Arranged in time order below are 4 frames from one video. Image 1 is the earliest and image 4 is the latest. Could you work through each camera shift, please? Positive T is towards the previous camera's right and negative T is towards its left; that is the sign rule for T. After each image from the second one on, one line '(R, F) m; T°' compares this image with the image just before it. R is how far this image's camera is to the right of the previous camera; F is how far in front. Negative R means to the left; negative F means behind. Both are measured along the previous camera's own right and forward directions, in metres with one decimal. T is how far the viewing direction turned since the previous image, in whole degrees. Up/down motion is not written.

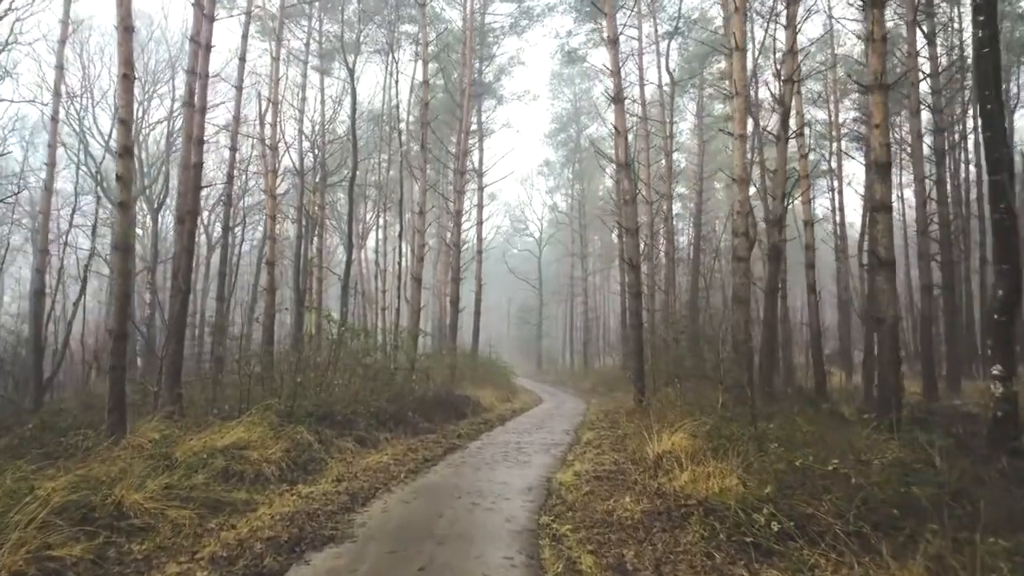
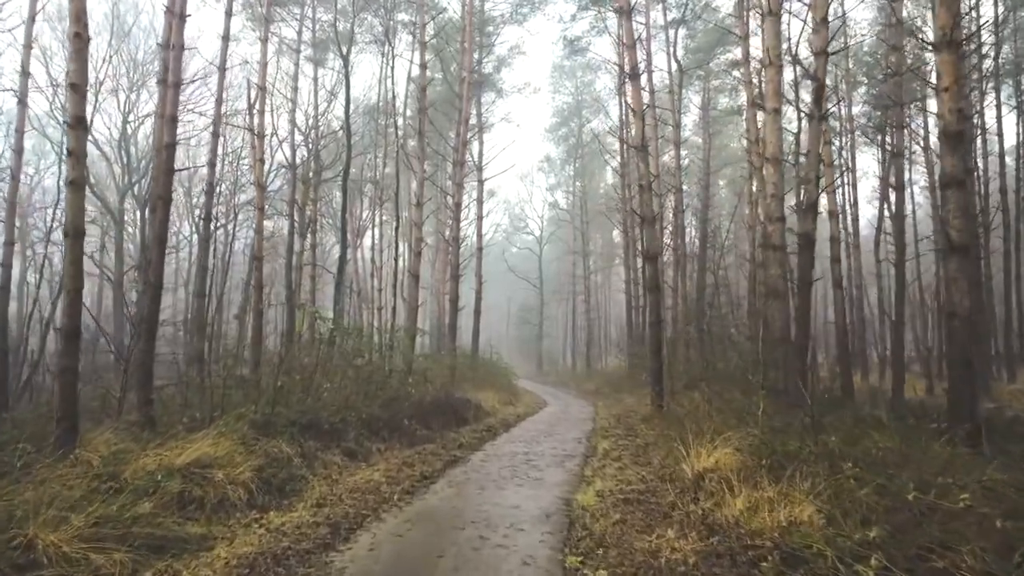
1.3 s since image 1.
(-0.1, +1.0) m; 0°
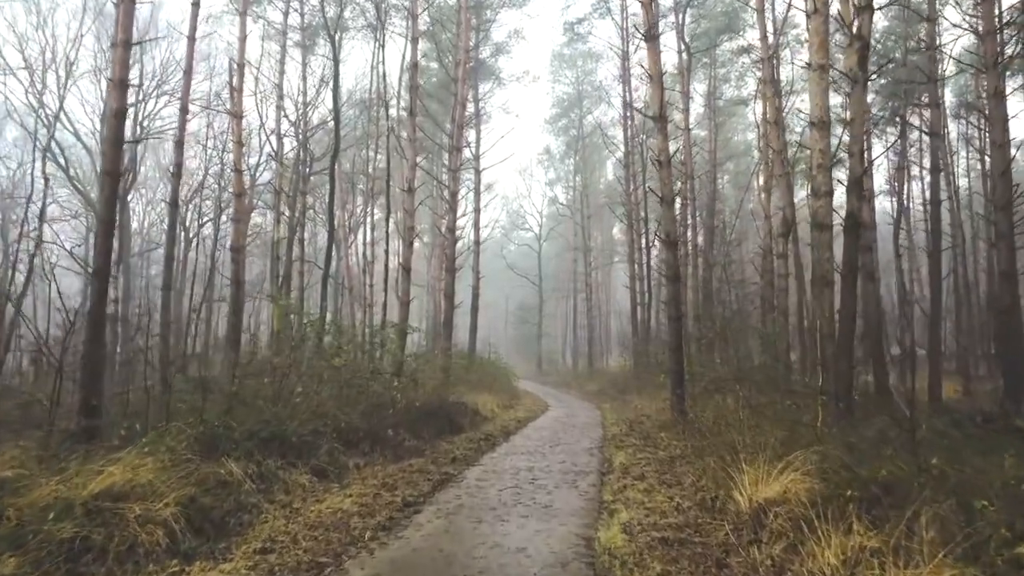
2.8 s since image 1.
(0.0, +1.3) m; 0°
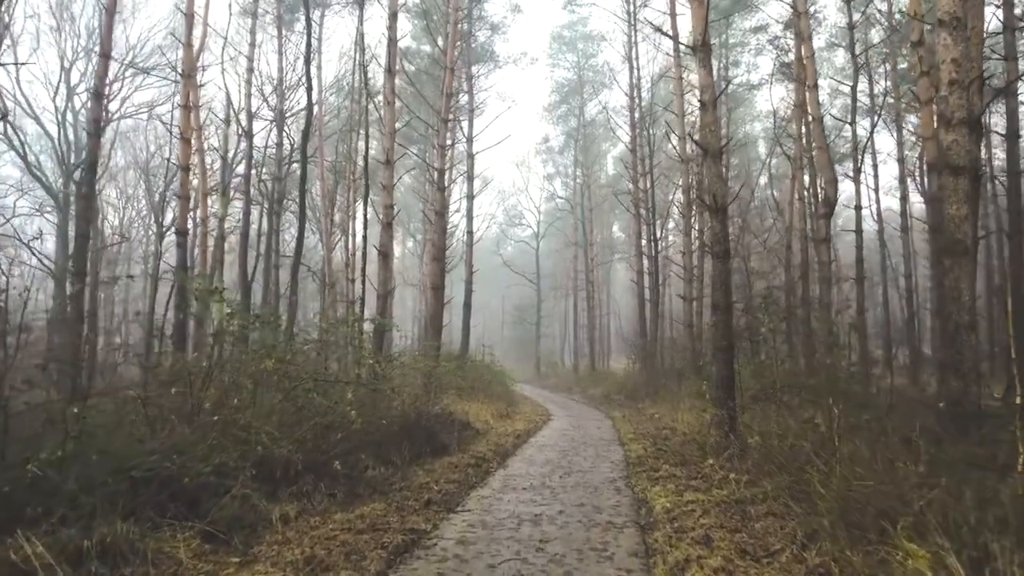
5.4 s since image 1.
(0.0, +2.2) m; 0°
